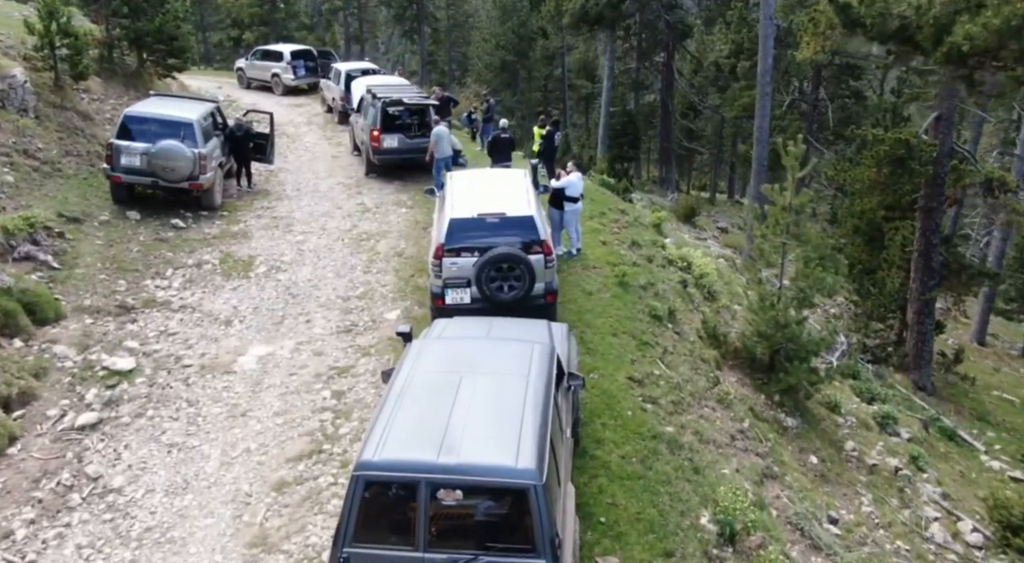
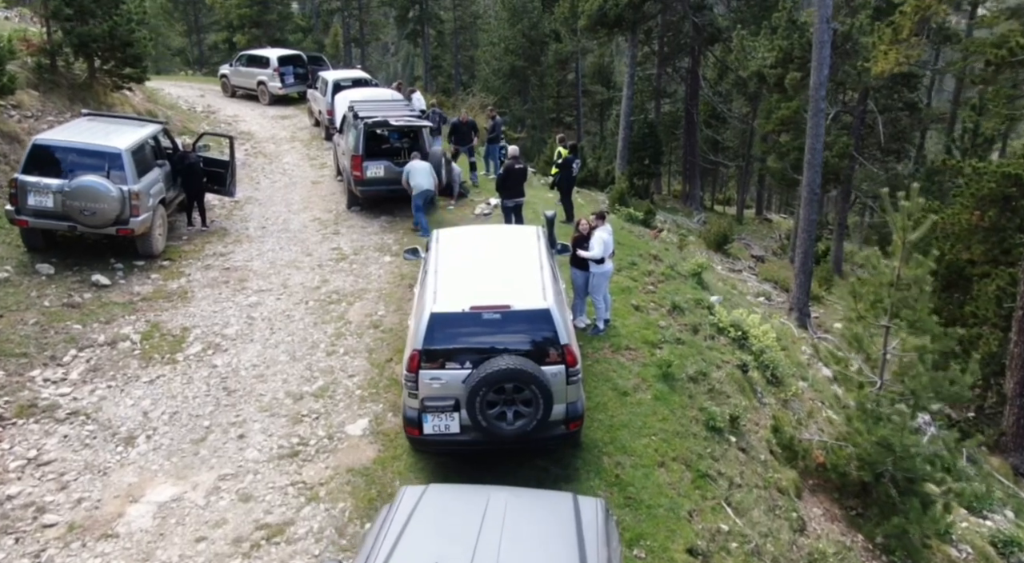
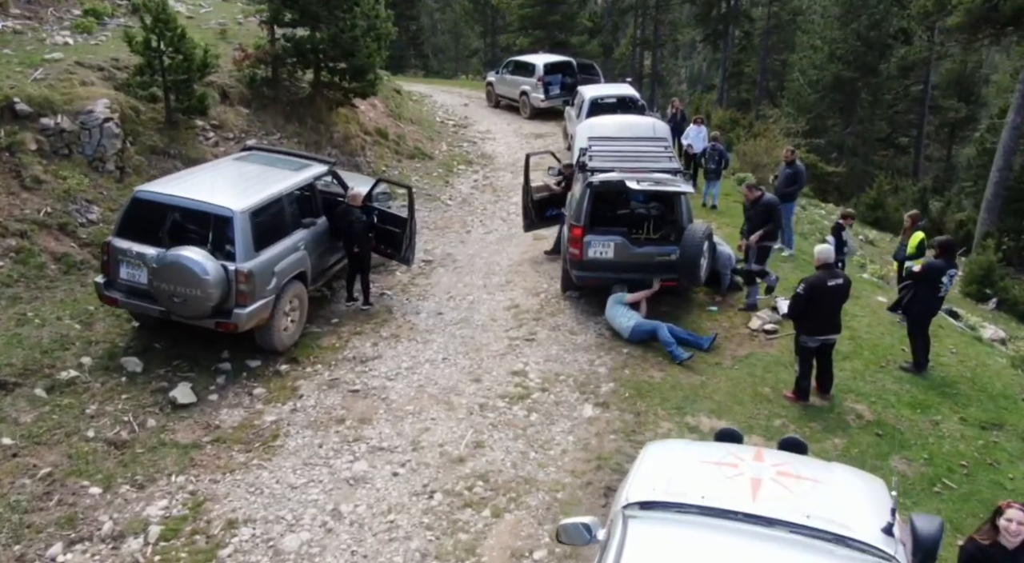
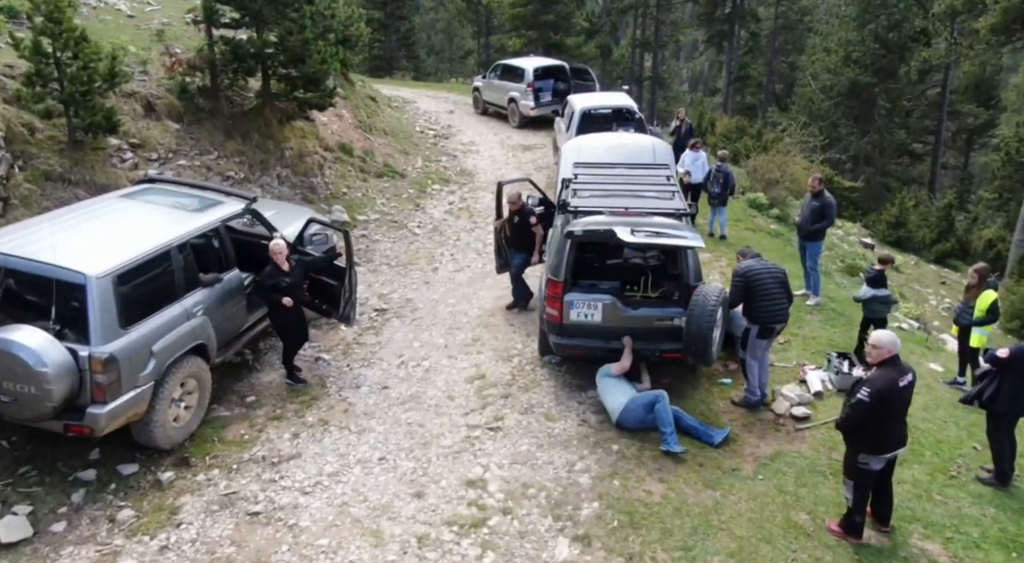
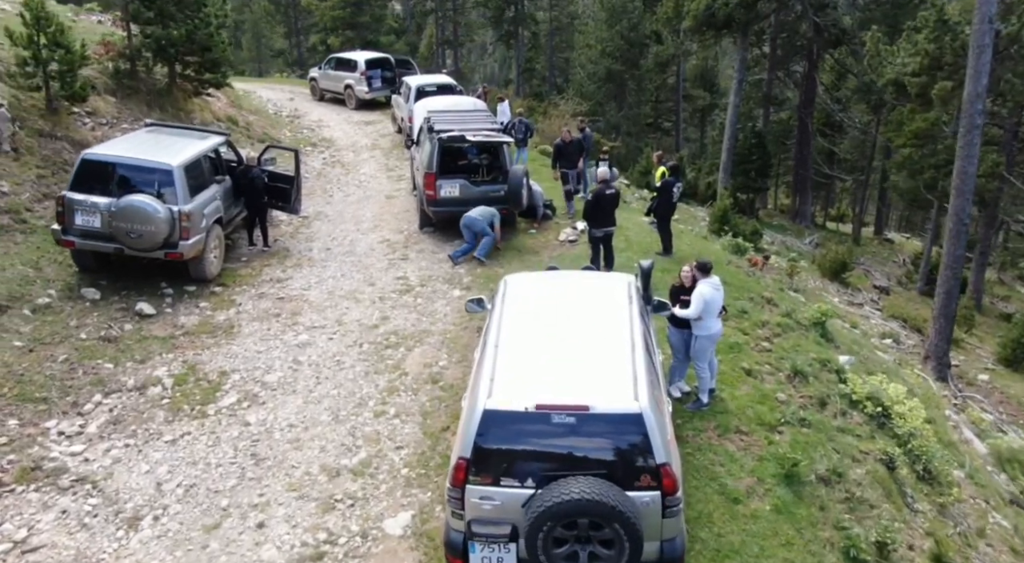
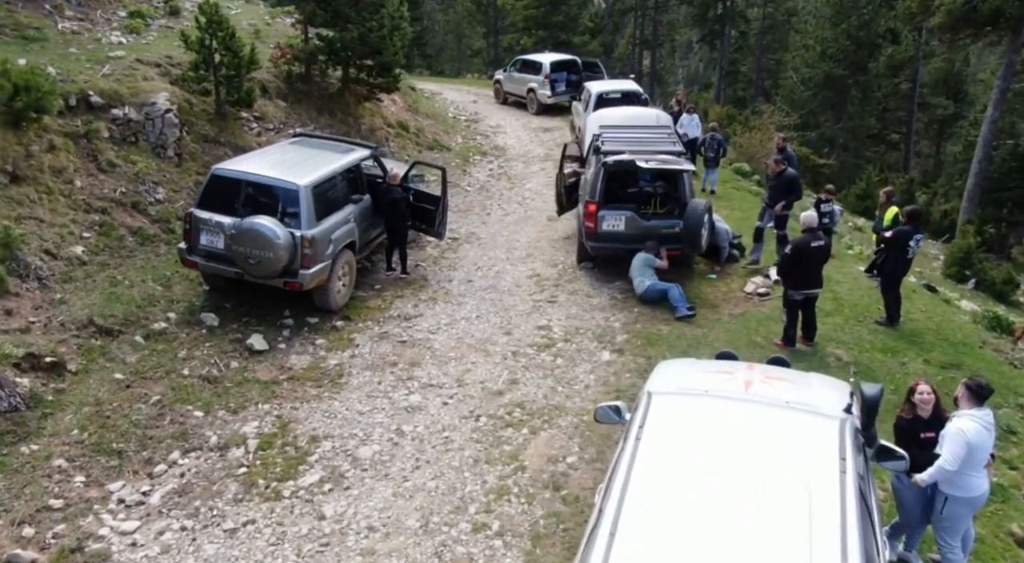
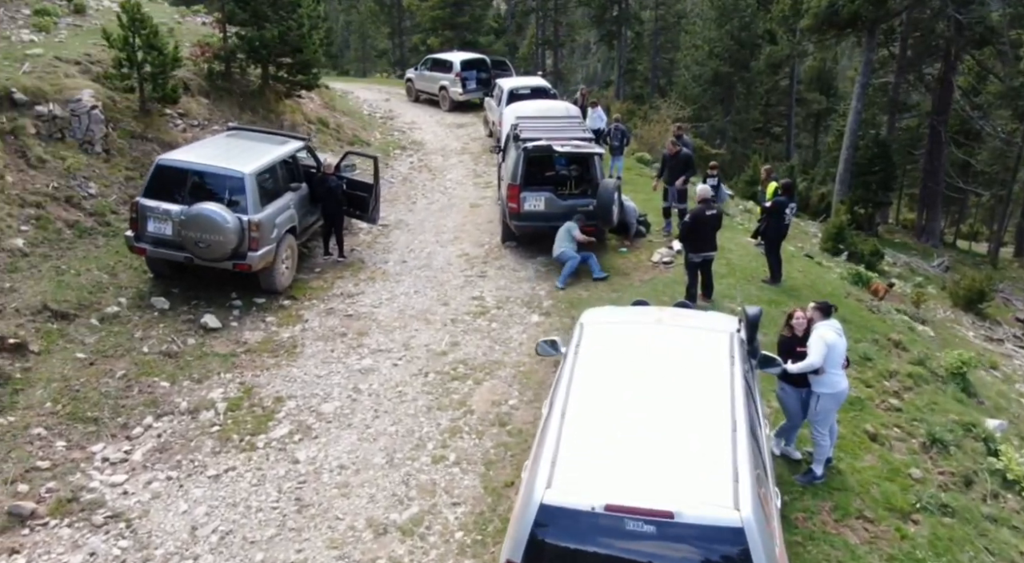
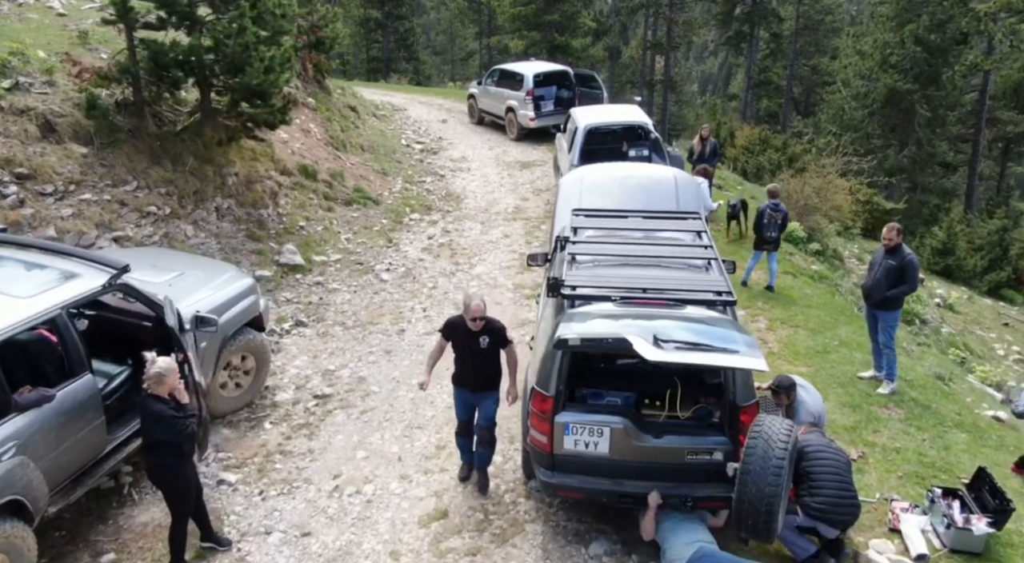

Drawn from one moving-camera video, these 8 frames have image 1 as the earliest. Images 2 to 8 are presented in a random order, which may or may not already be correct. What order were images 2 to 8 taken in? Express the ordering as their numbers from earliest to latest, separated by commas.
2, 5, 7, 6, 3, 4, 8
